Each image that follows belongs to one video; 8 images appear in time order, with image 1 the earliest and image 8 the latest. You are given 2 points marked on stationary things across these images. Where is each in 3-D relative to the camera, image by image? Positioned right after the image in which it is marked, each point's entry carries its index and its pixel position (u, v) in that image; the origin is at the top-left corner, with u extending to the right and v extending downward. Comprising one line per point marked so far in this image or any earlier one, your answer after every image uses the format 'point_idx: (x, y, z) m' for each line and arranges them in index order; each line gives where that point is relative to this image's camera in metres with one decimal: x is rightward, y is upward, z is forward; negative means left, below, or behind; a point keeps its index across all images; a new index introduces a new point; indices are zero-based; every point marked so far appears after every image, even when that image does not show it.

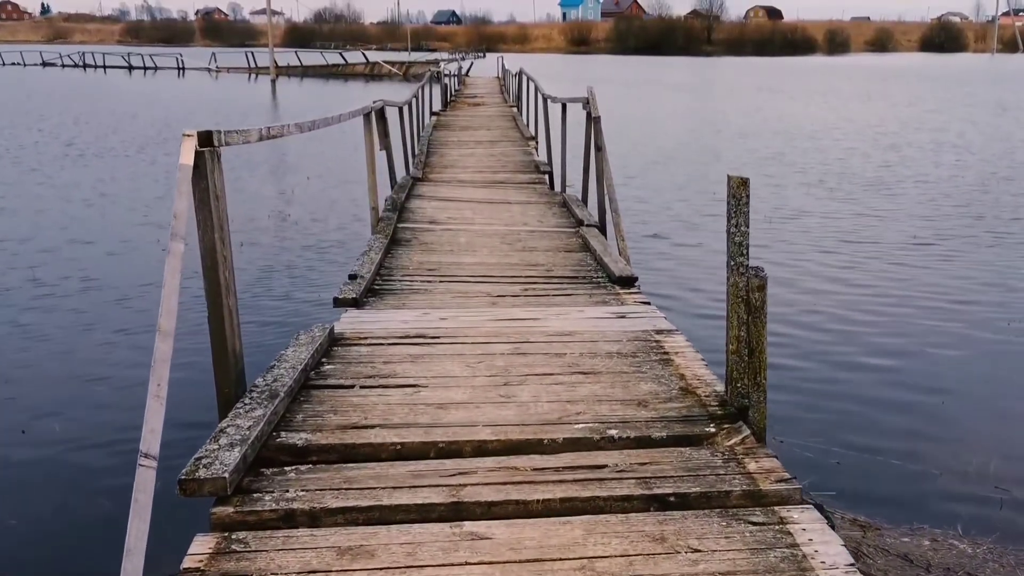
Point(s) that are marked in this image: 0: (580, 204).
0: (+0.5, +0.6, +7.4) m
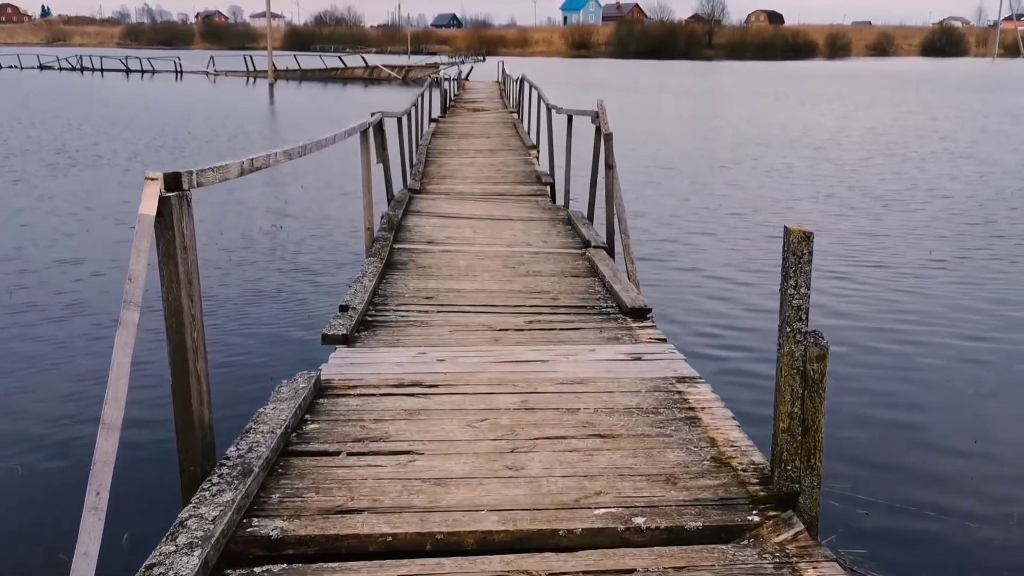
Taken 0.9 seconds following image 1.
0: (+0.5, +0.4, +7.0) m
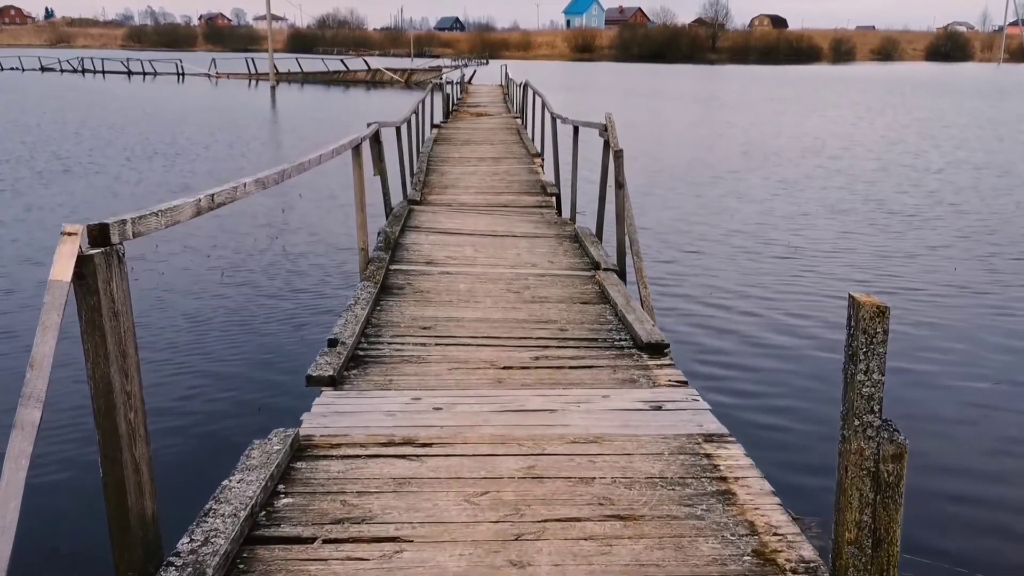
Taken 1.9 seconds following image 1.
0: (+0.5, +0.3, +6.6) m
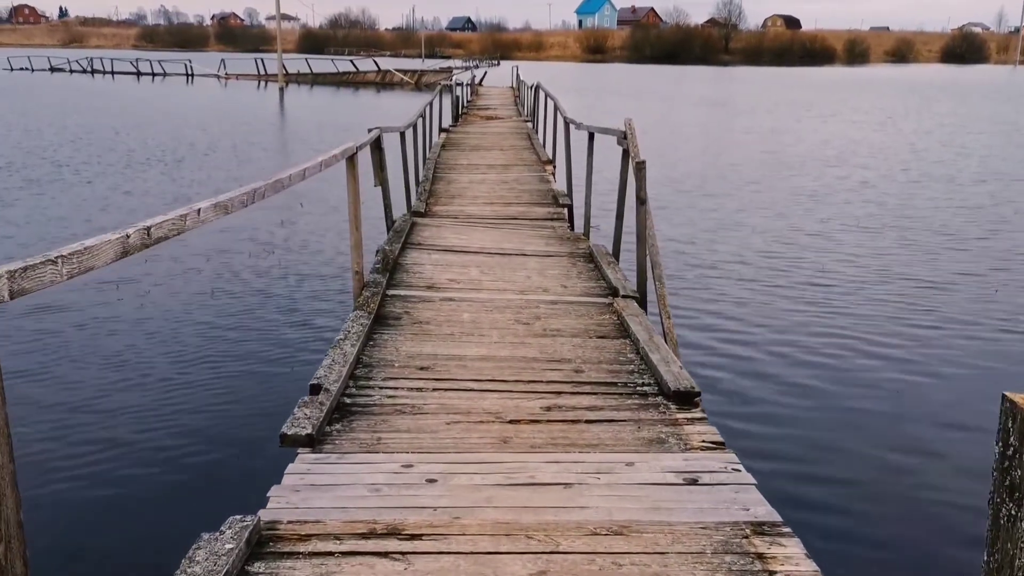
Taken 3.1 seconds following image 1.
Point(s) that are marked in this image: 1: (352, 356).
0: (+0.6, +0.2, +6.1) m
1: (-0.6, -0.3, +4.1) m
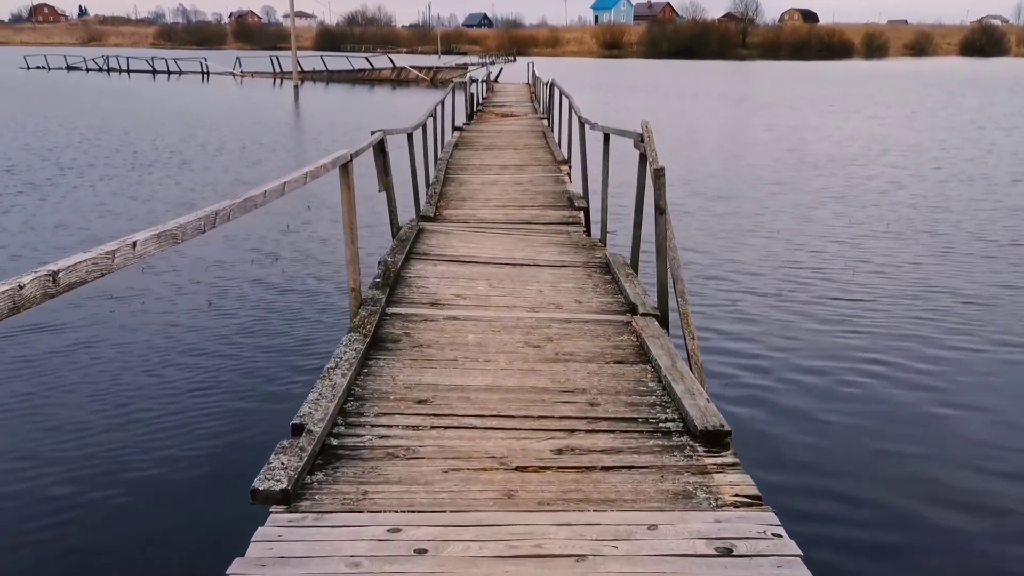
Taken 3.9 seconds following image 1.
0: (+0.6, +0.1, +5.6) m
1: (-0.6, -0.4, +3.7) m
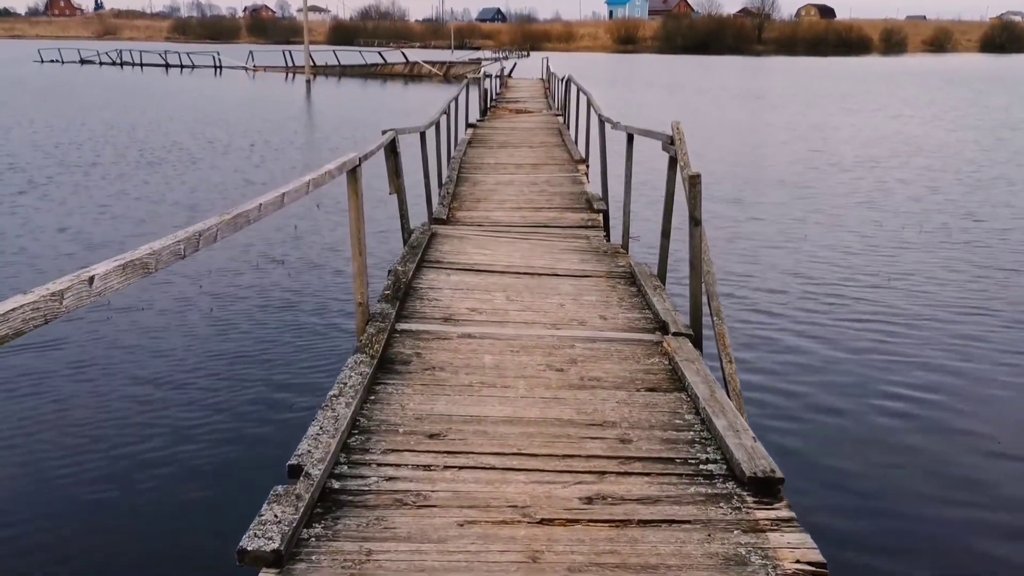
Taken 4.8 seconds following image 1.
0: (+0.7, 0.0, +5.2) m
1: (-0.5, -0.4, +3.3) m
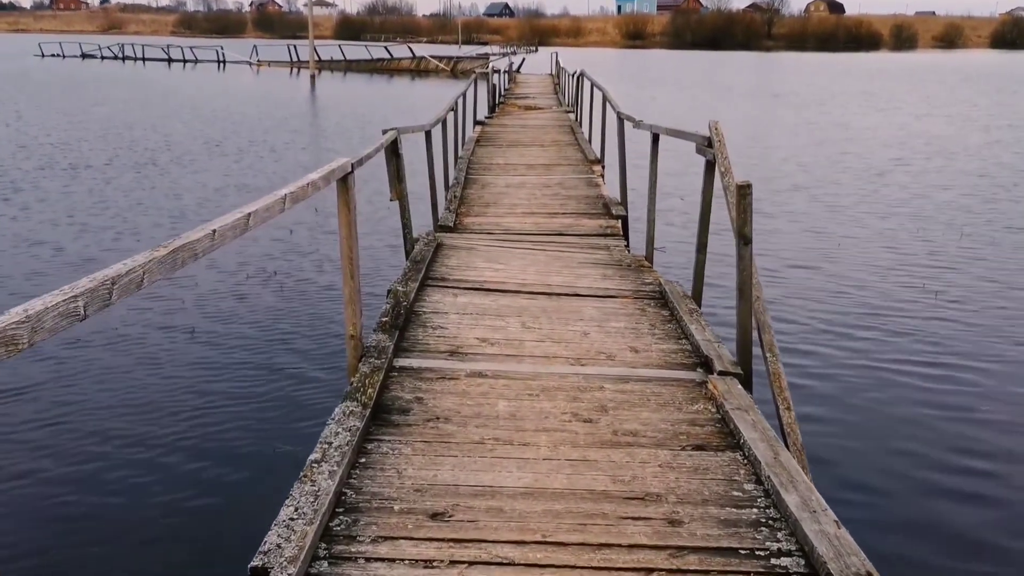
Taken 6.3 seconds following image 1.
0: (+0.8, -0.1, +4.6) m
1: (-0.5, -0.5, +2.7) m
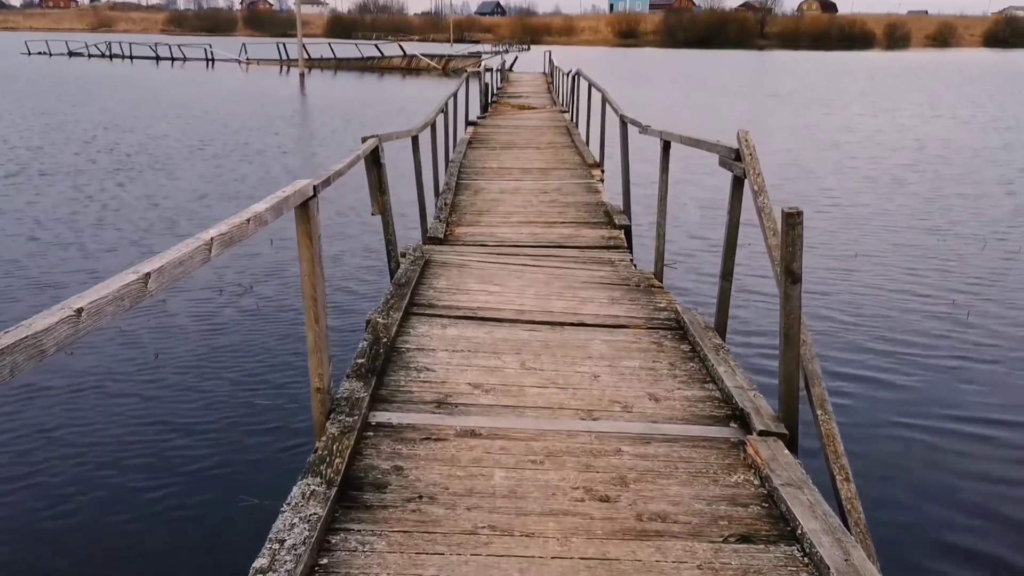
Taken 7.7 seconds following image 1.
0: (+0.8, -0.2, +4.0) m
1: (-0.5, -0.7, +2.0) m
